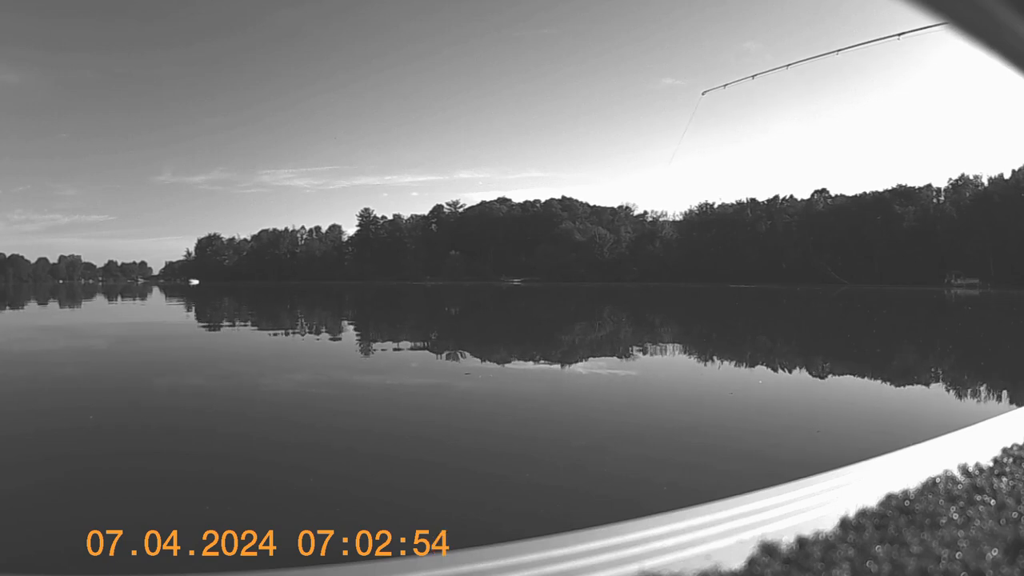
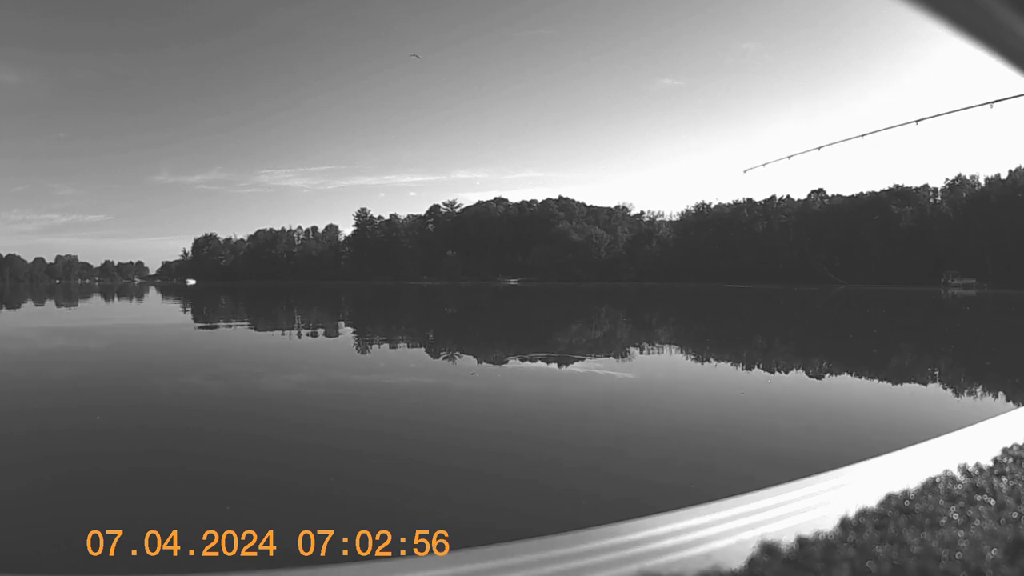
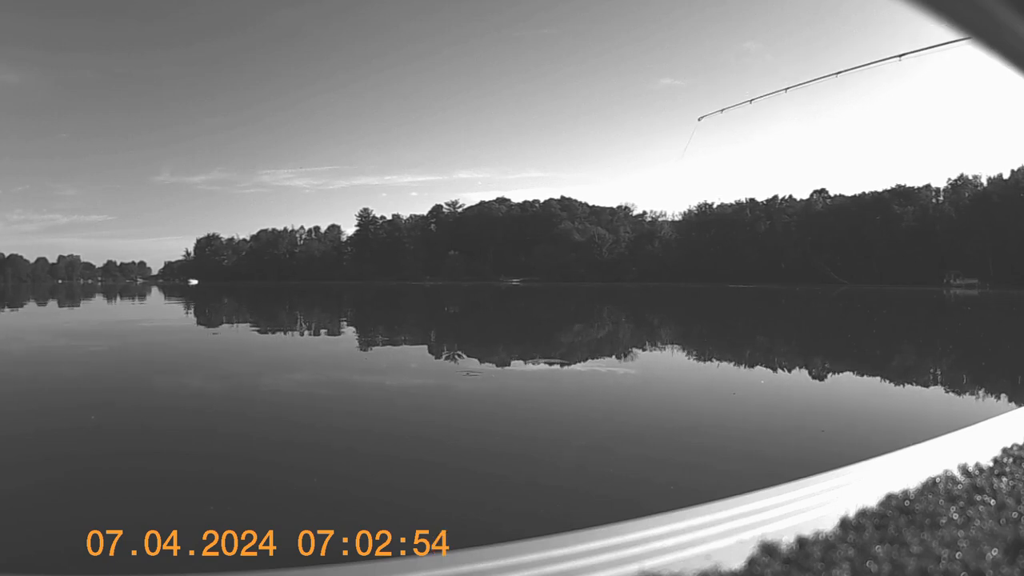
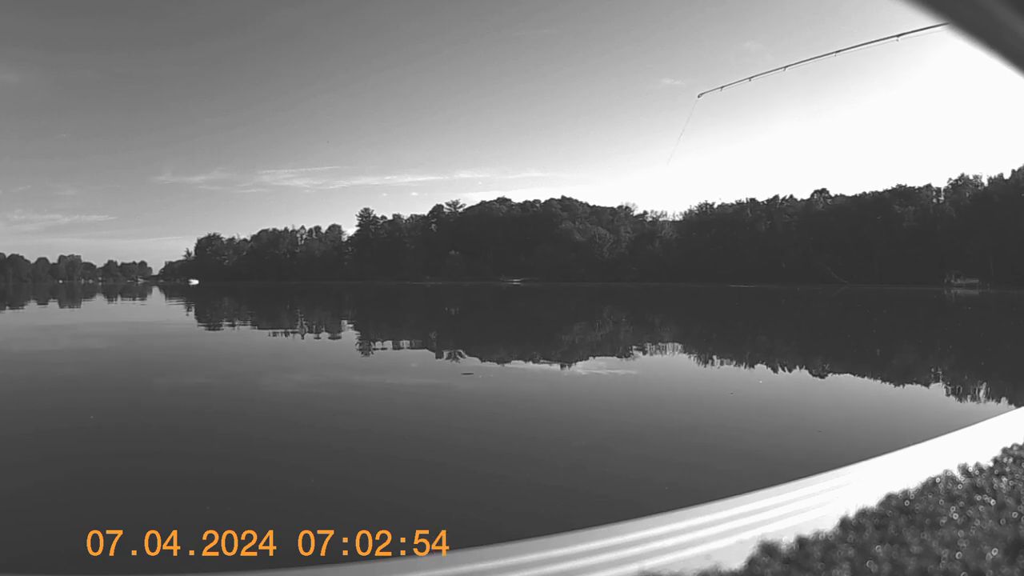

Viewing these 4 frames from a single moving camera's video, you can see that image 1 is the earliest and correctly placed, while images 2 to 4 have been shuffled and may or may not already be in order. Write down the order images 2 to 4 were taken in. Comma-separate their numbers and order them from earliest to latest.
4, 3, 2
